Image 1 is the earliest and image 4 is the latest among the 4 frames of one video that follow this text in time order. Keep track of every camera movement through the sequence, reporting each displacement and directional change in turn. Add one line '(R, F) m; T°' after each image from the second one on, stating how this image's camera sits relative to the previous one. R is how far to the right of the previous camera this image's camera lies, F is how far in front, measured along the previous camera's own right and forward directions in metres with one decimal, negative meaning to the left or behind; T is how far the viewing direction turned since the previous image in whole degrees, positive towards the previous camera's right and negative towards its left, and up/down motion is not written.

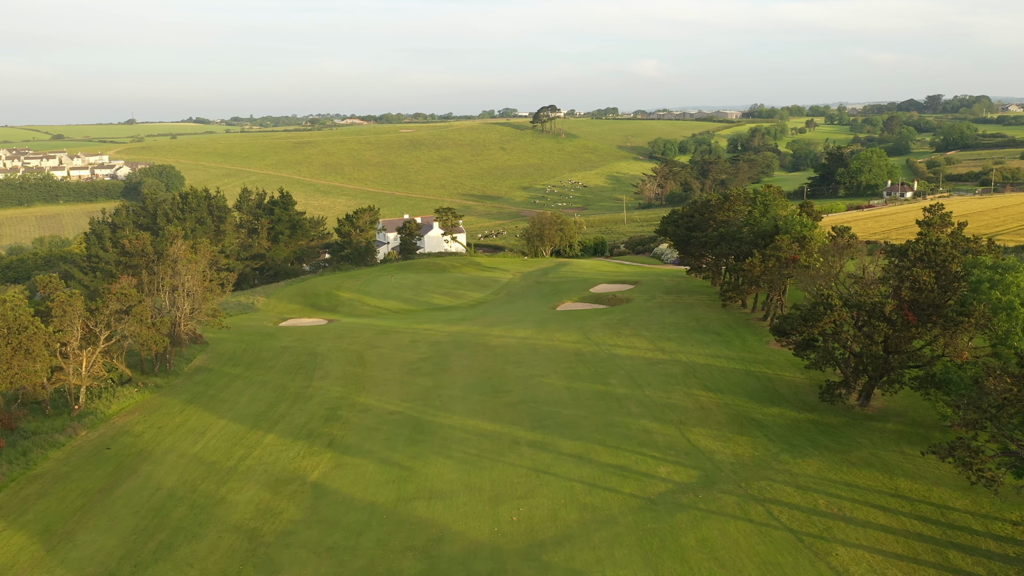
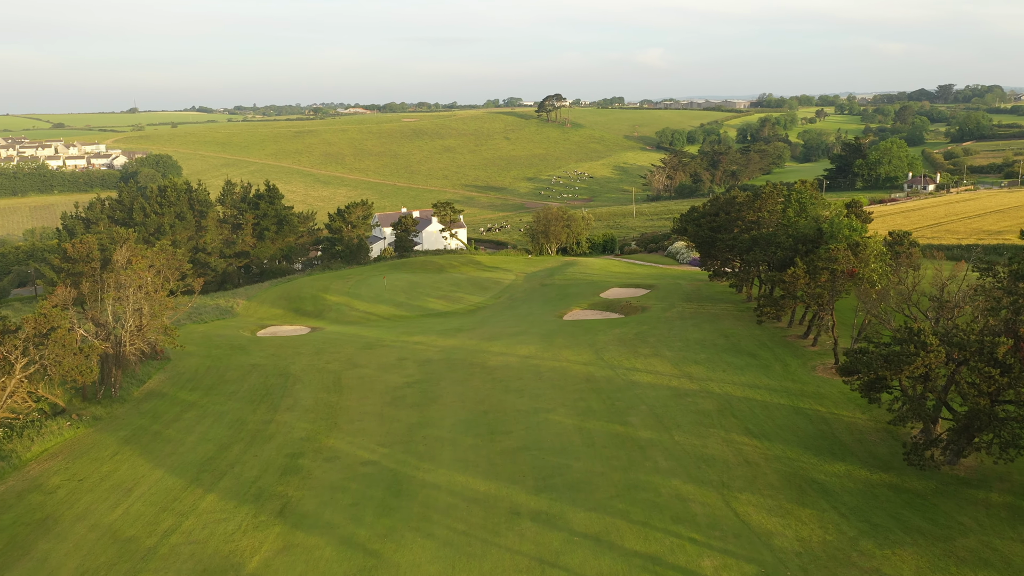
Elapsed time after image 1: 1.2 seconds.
(+0.1, +5.0) m; 0°
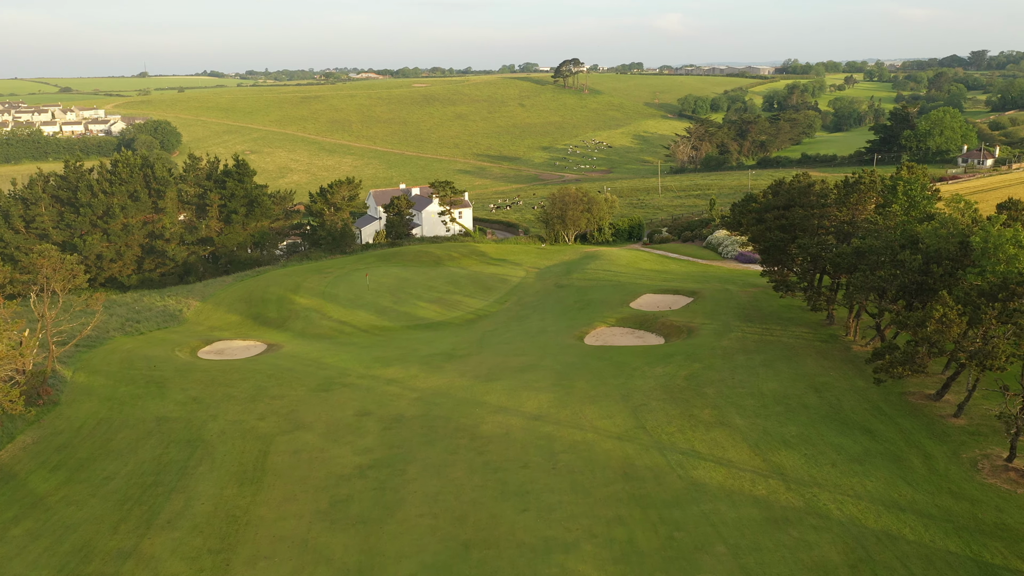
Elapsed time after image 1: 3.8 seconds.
(+0.3, +9.8) m; -1°
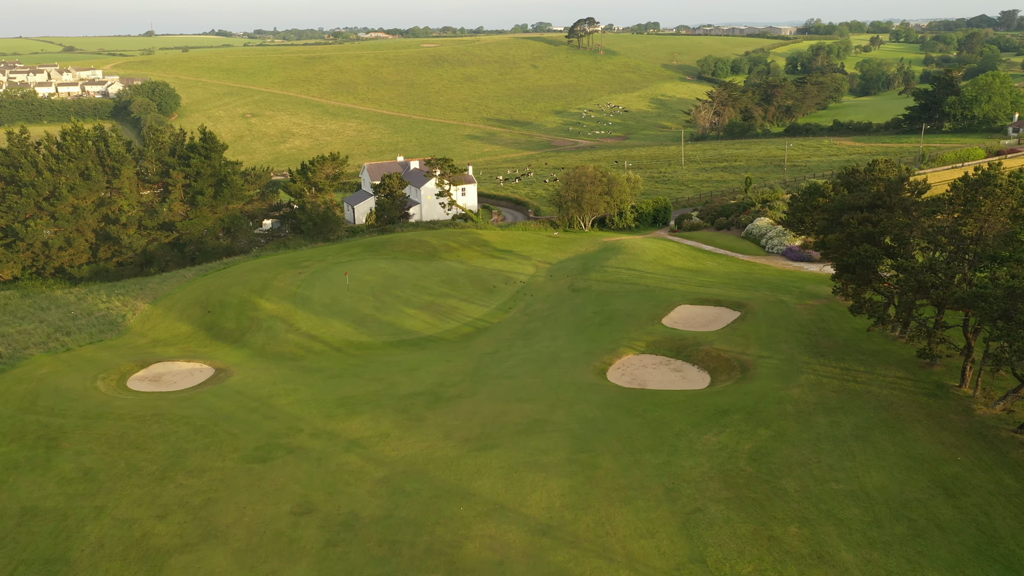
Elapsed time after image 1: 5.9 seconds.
(+0.2, +7.4) m; -1°
